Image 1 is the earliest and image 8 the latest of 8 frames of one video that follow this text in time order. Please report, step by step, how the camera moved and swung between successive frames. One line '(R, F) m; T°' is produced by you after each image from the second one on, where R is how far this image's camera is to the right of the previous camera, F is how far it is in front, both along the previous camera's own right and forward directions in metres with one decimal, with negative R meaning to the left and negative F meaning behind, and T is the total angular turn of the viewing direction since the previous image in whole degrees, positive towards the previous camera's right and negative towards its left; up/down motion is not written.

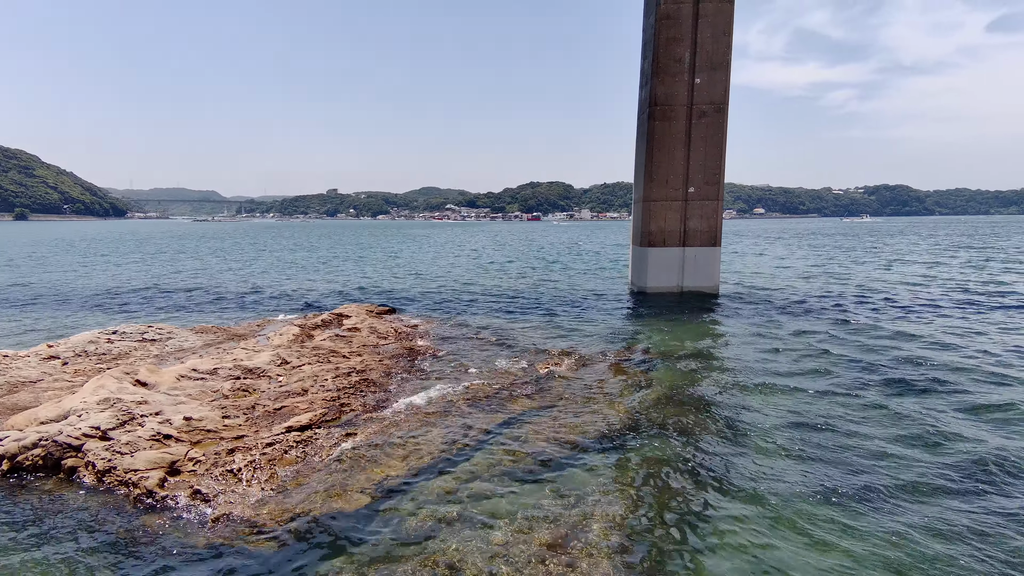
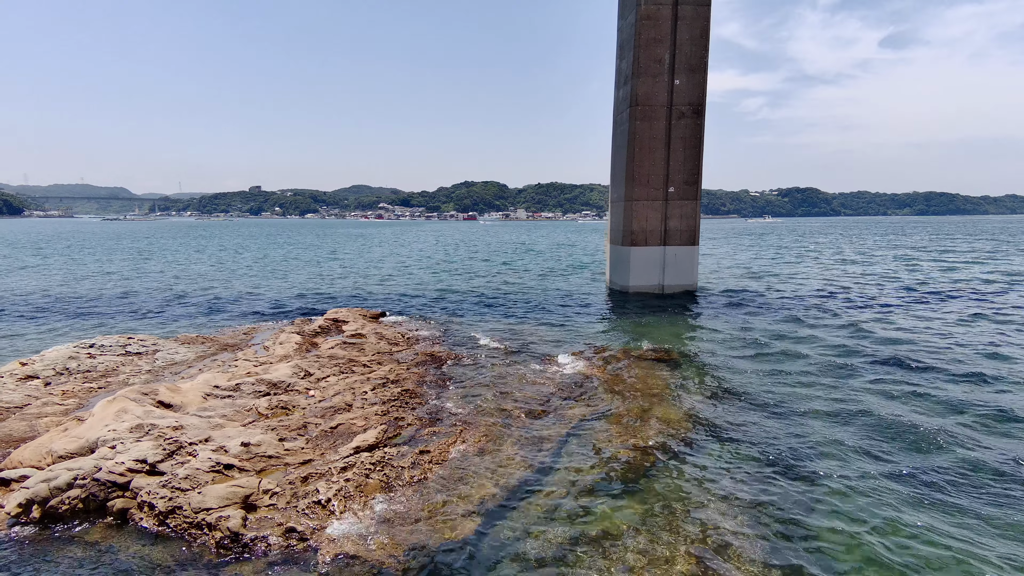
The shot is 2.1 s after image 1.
(-1.9, +0.5) m; +7°
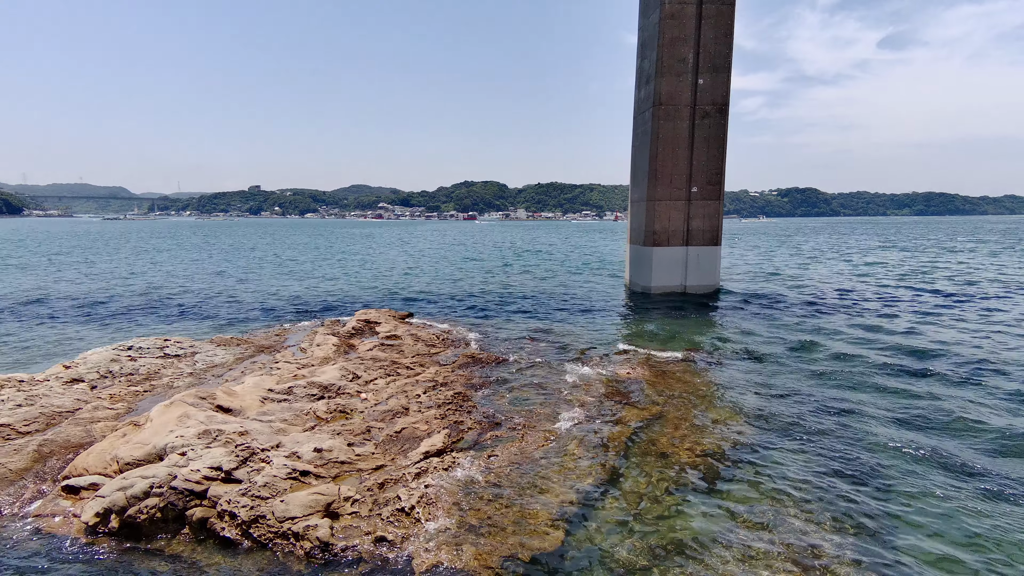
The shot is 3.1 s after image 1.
(-0.9, +0.1) m; 0°
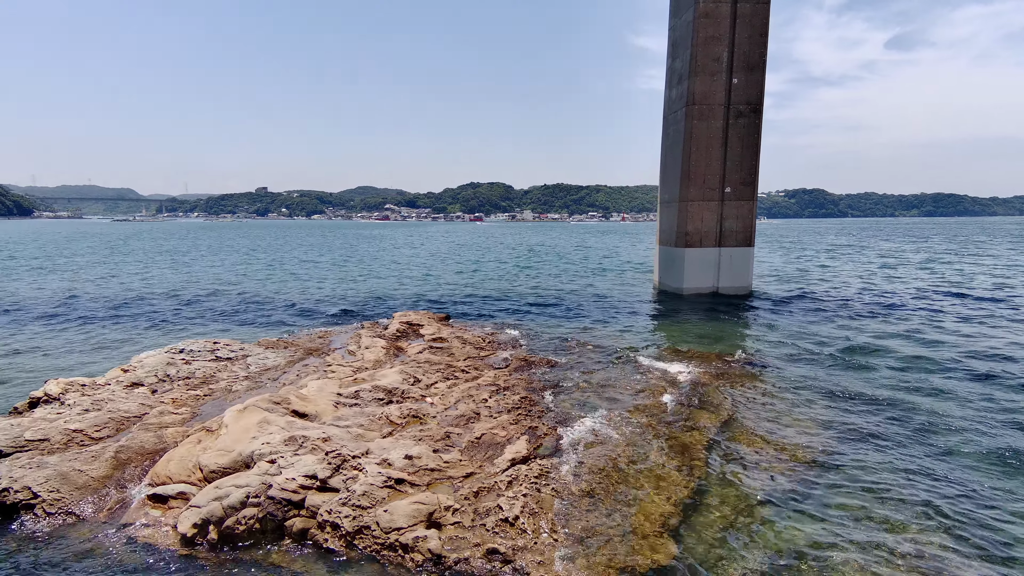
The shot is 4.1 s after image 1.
(-1.0, +0.2) m; 0°
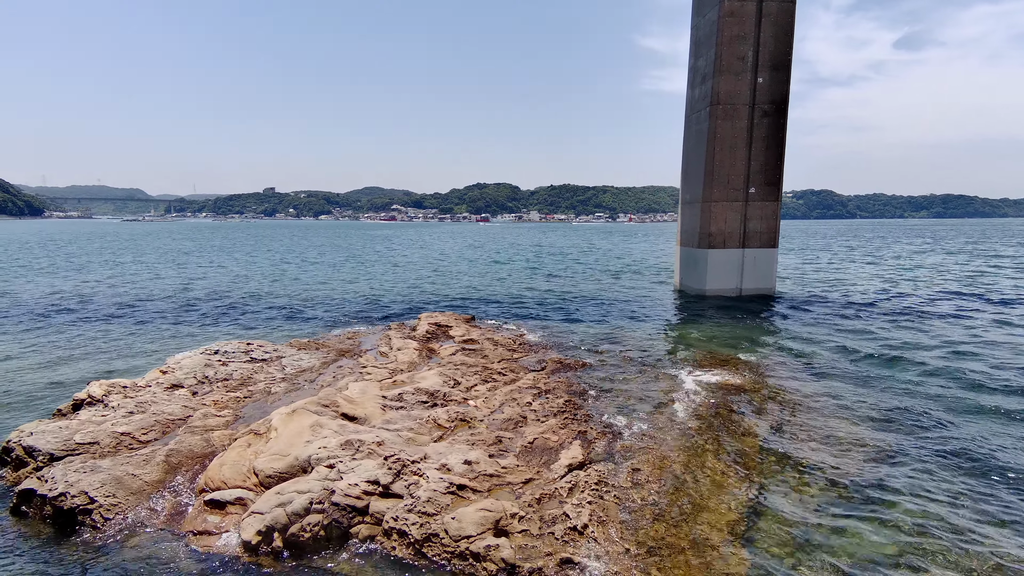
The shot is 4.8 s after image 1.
(-0.6, +0.1) m; 0°
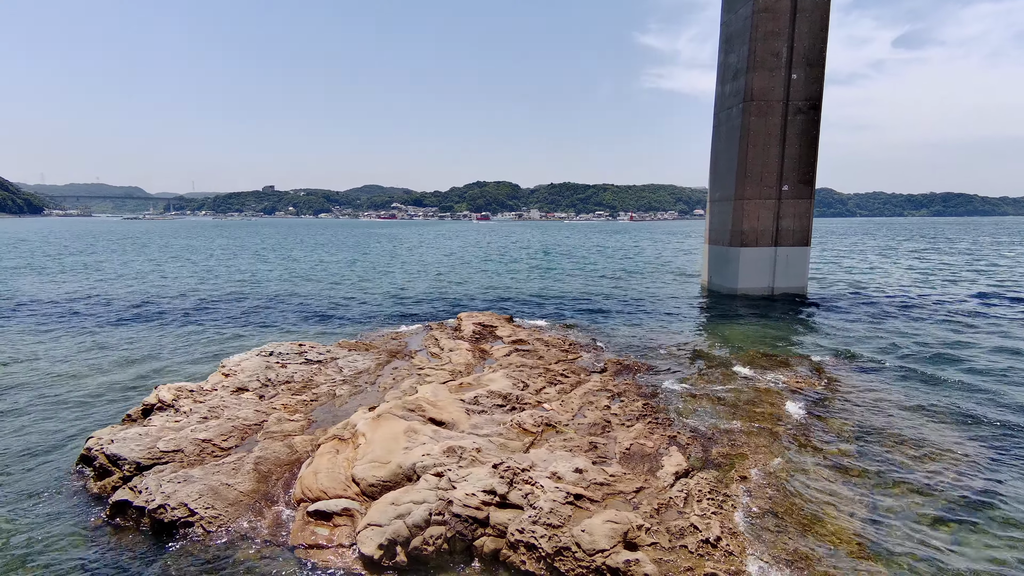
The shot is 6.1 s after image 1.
(-1.2, +0.3) m; 0°
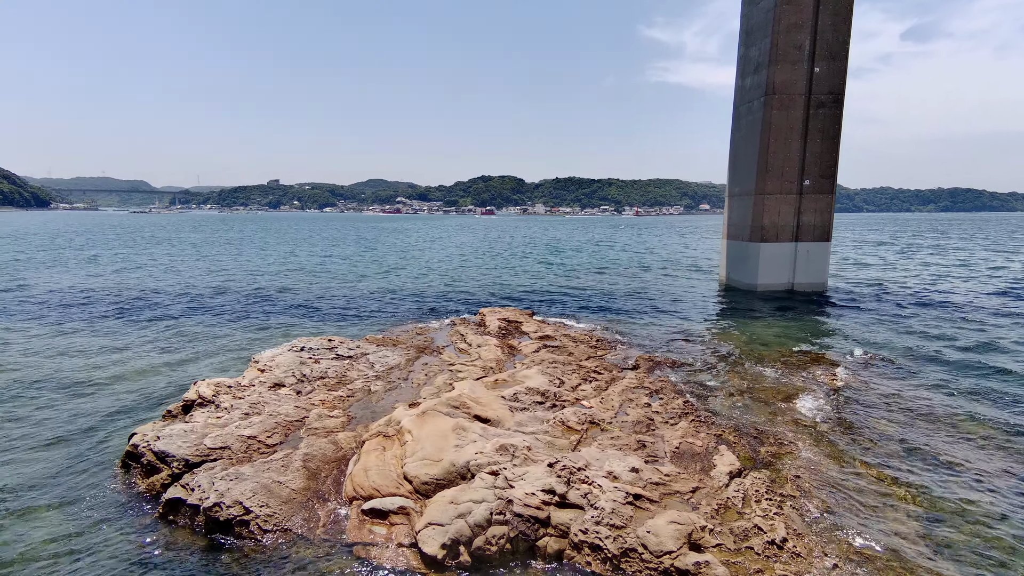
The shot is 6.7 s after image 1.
(-0.5, +0.1) m; 0°
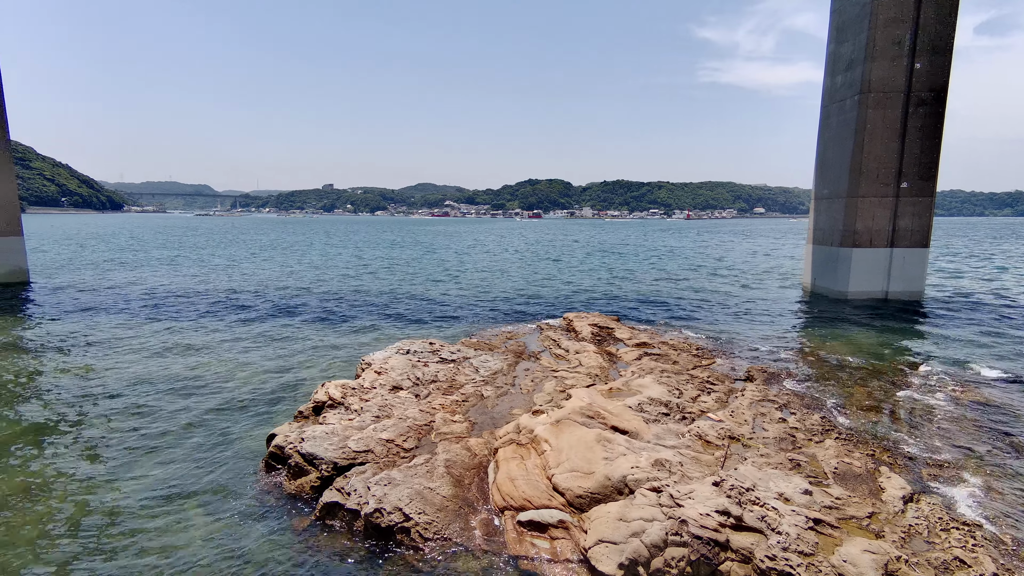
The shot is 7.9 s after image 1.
(-1.1, +0.2) m; -4°
